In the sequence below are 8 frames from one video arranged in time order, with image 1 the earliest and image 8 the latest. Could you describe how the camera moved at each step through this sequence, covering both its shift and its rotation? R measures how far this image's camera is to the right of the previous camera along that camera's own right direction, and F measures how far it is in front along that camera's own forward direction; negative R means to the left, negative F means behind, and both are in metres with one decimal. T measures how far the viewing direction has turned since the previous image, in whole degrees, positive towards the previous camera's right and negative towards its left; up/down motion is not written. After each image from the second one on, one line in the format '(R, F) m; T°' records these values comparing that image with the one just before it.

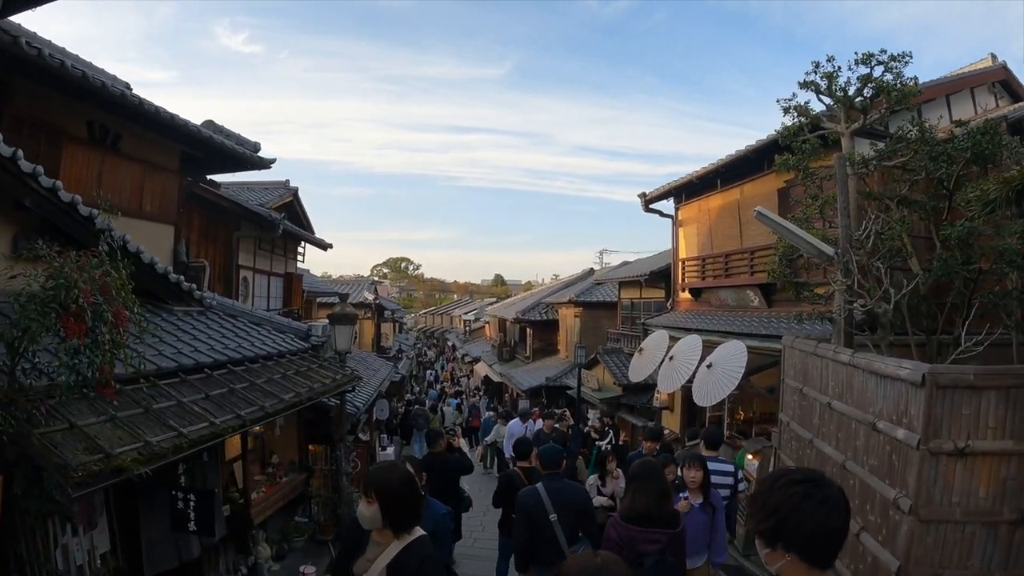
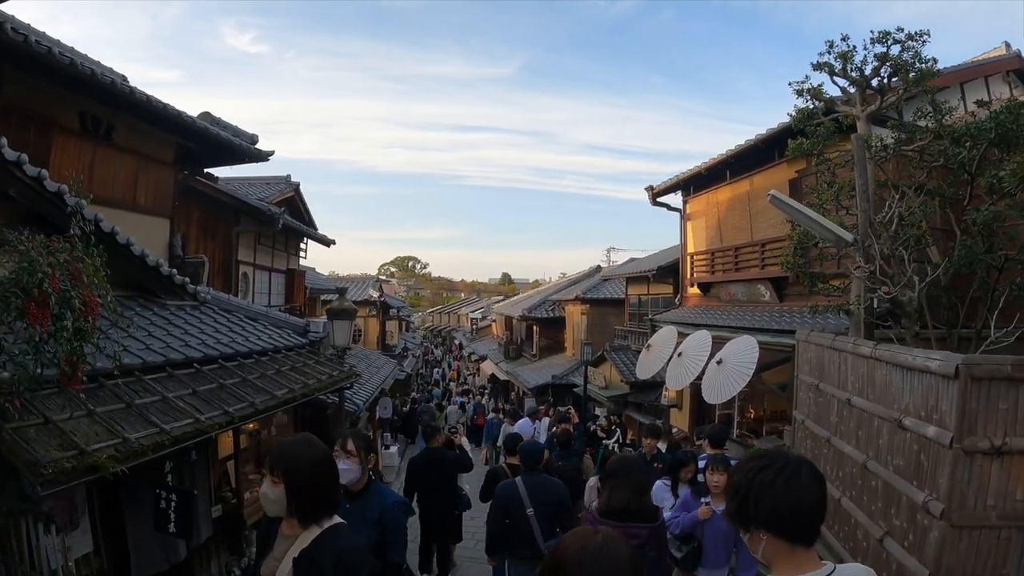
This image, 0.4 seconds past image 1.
(+0.1, +0.3) m; -1°
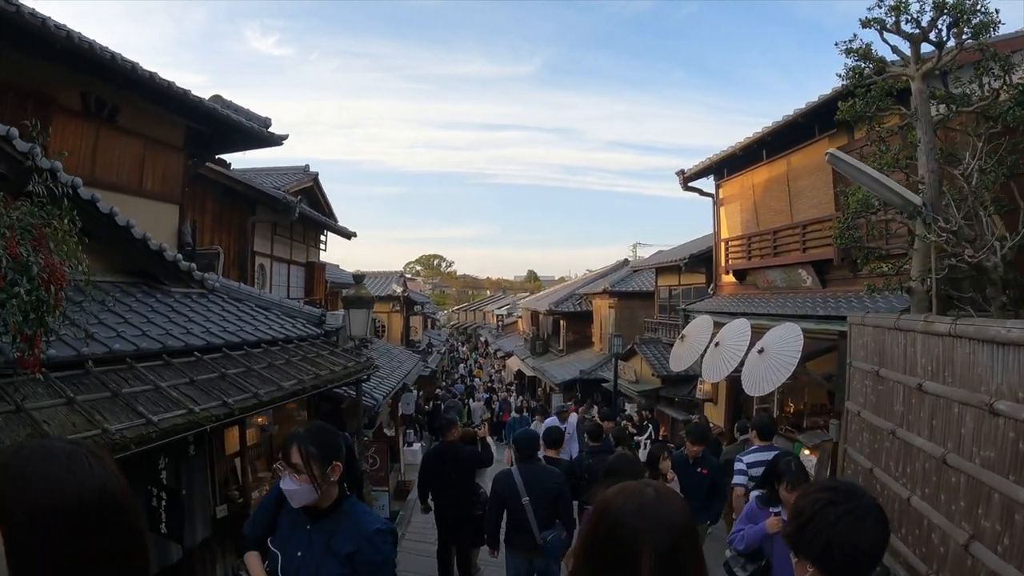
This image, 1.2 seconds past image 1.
(0.0, +0.5) m; -3°
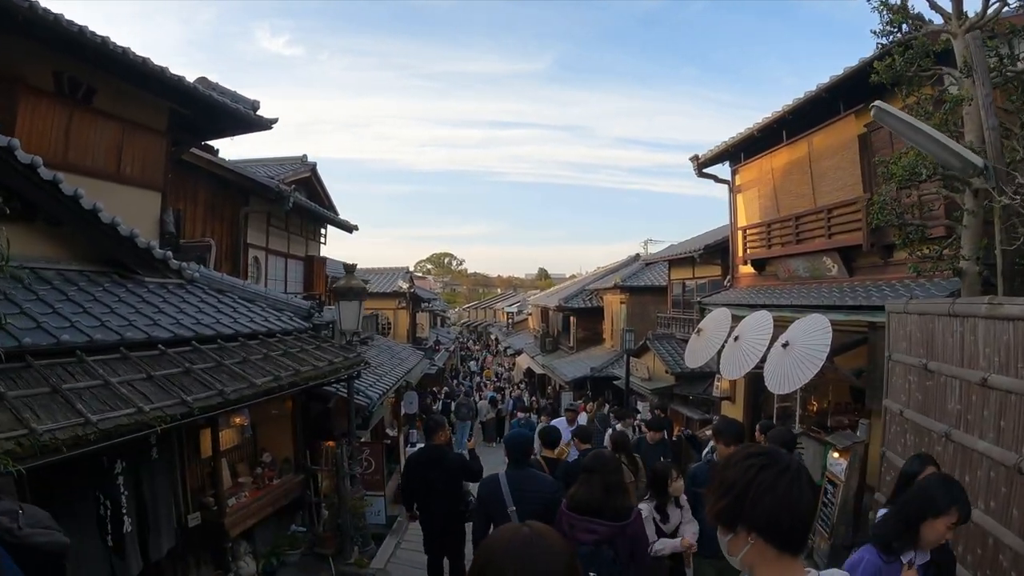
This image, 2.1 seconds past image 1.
(+0.1, +0.6) m; -1°
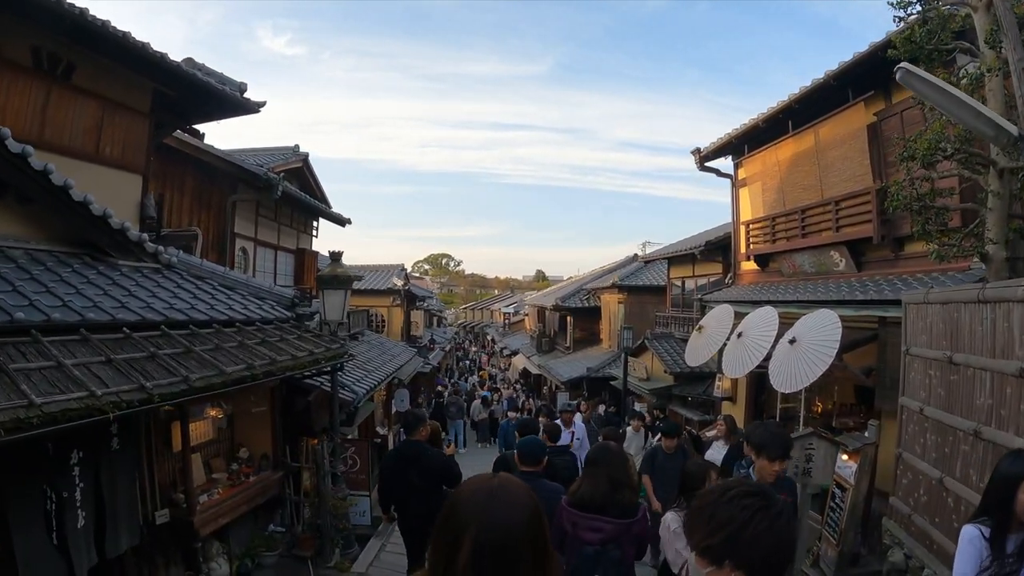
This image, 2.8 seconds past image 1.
(+0.1, +0.4) m; 0°
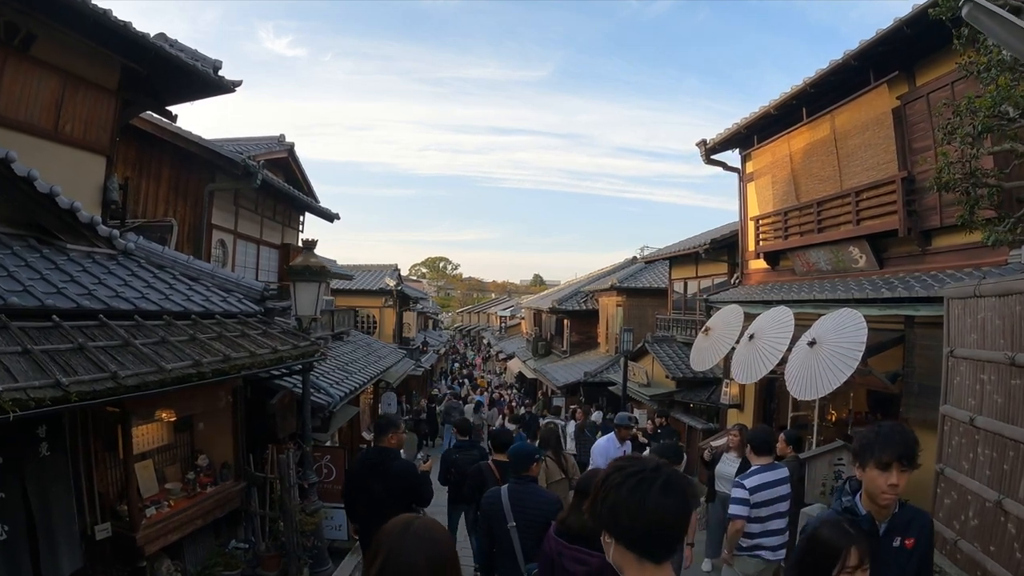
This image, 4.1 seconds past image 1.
(+0.1, +0.7) m; 0°
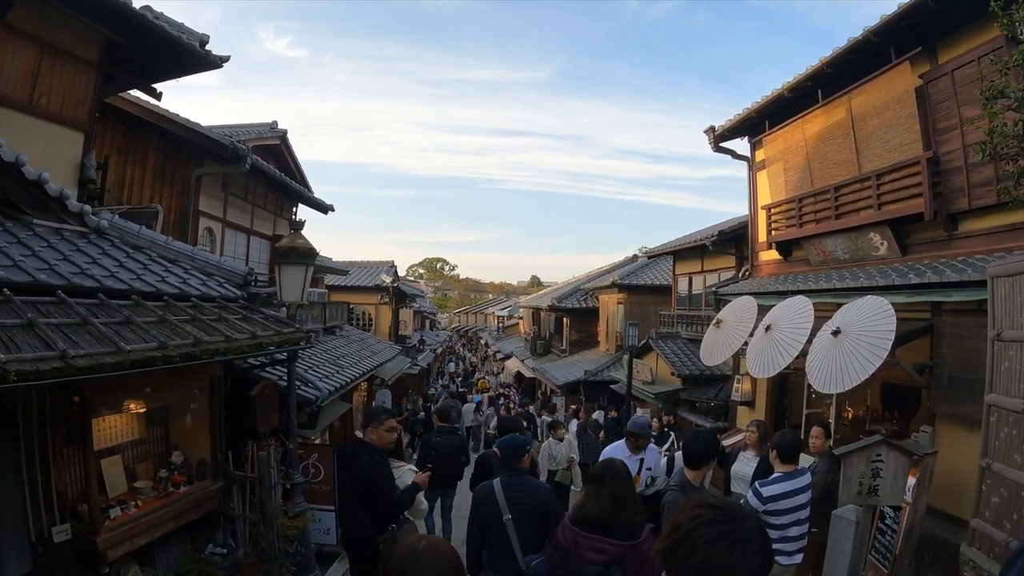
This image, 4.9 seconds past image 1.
(0.0, +0.5) m; 0°
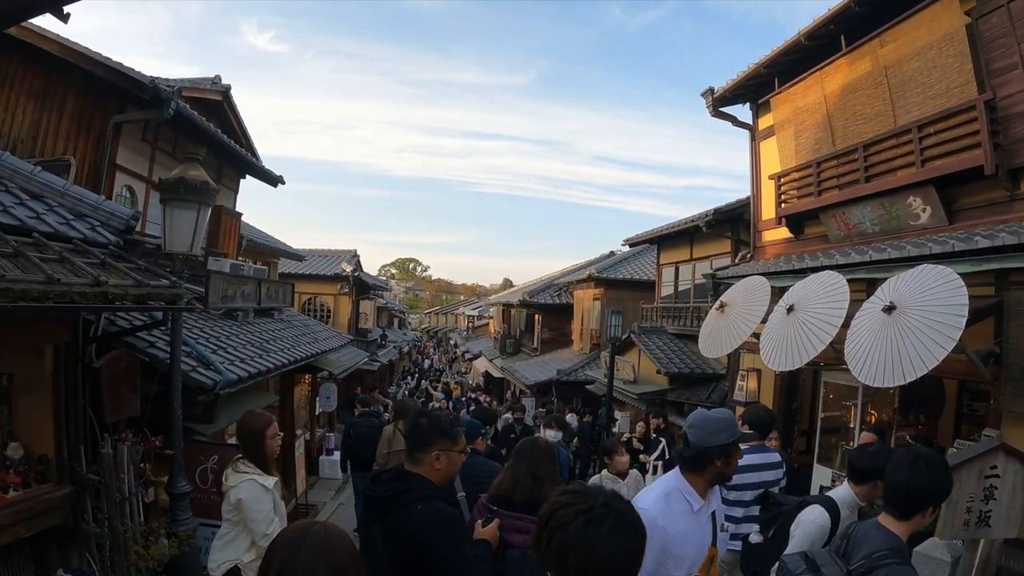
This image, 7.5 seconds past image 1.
(+0.1, +1.5) m; +3°
